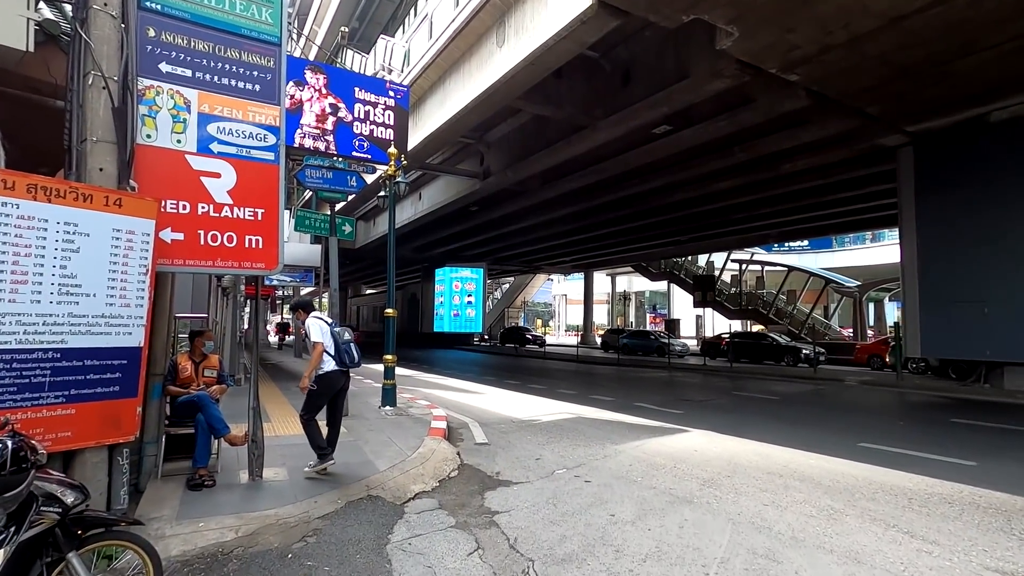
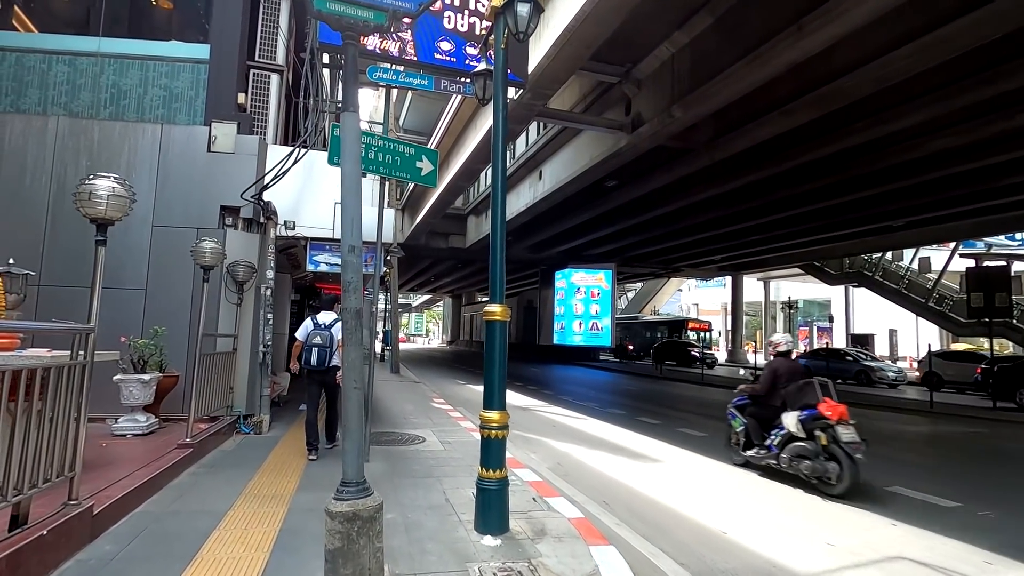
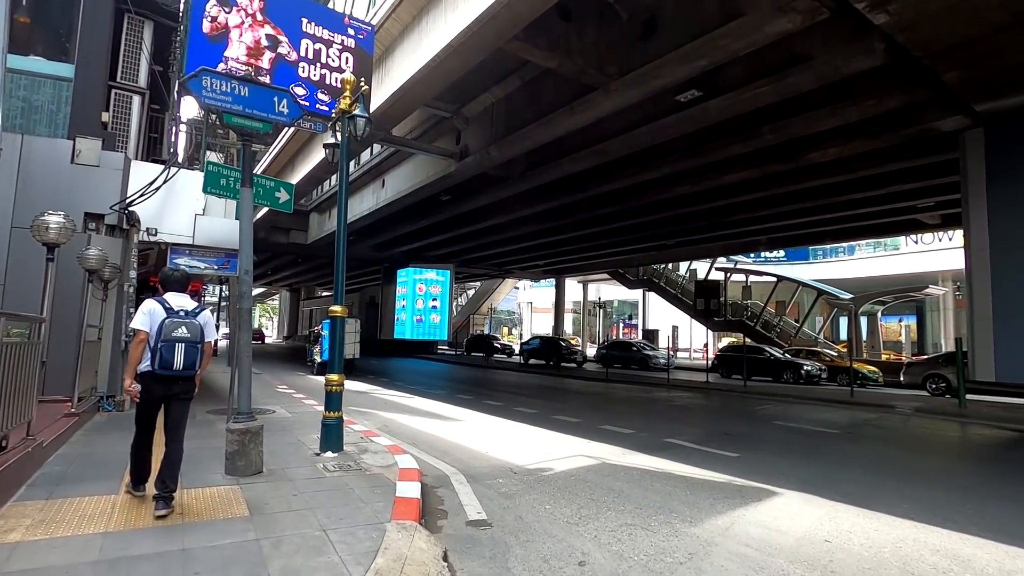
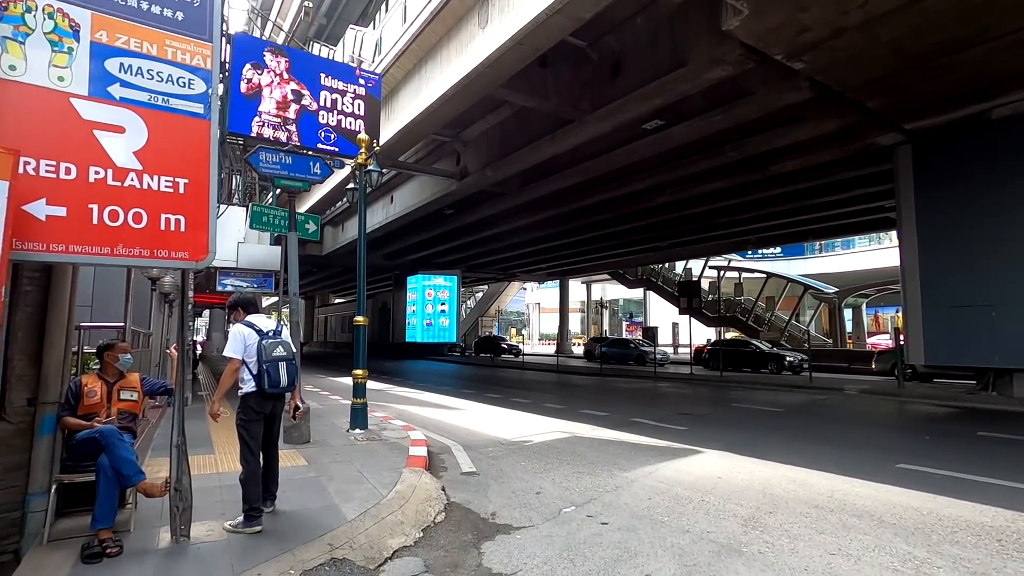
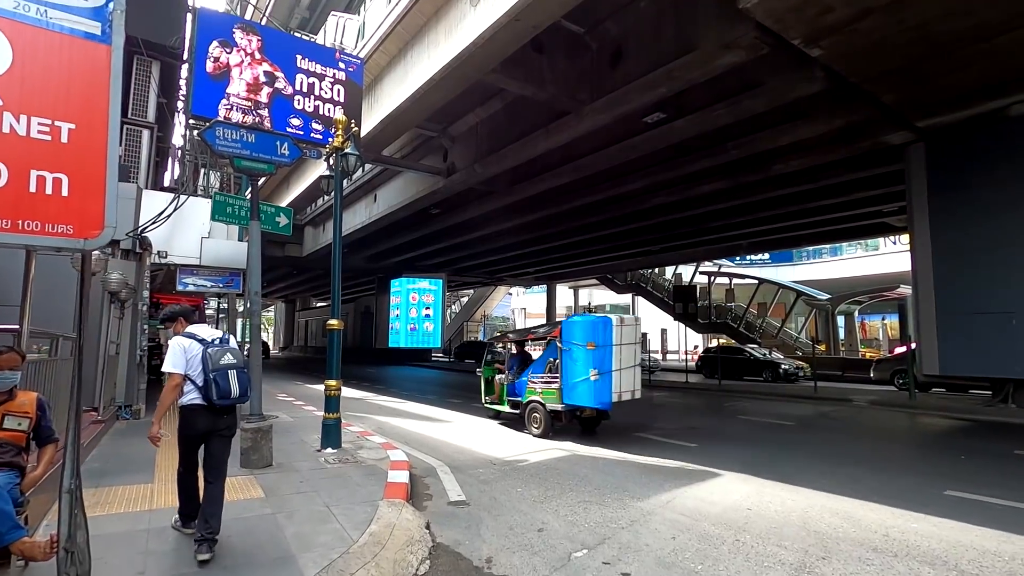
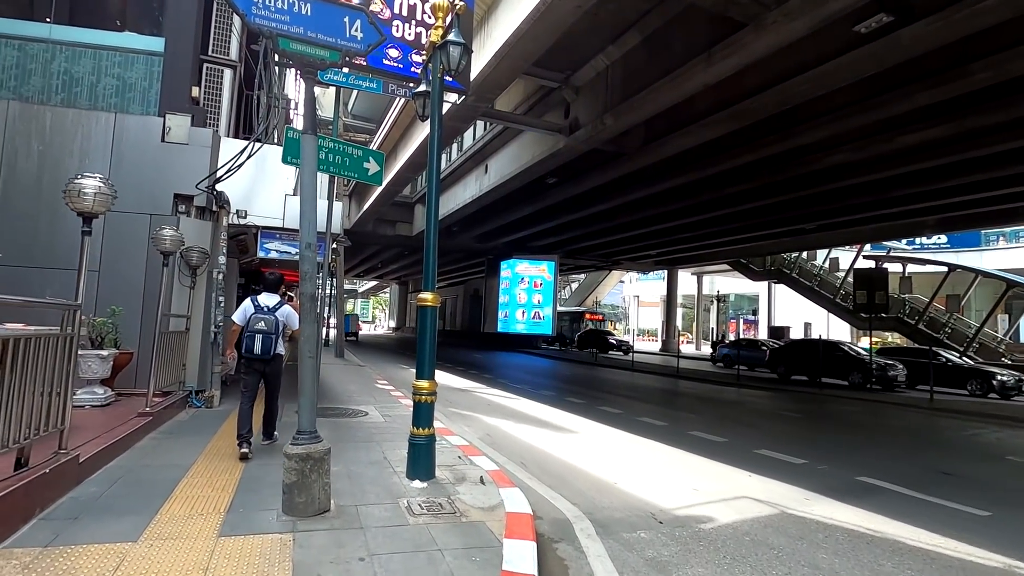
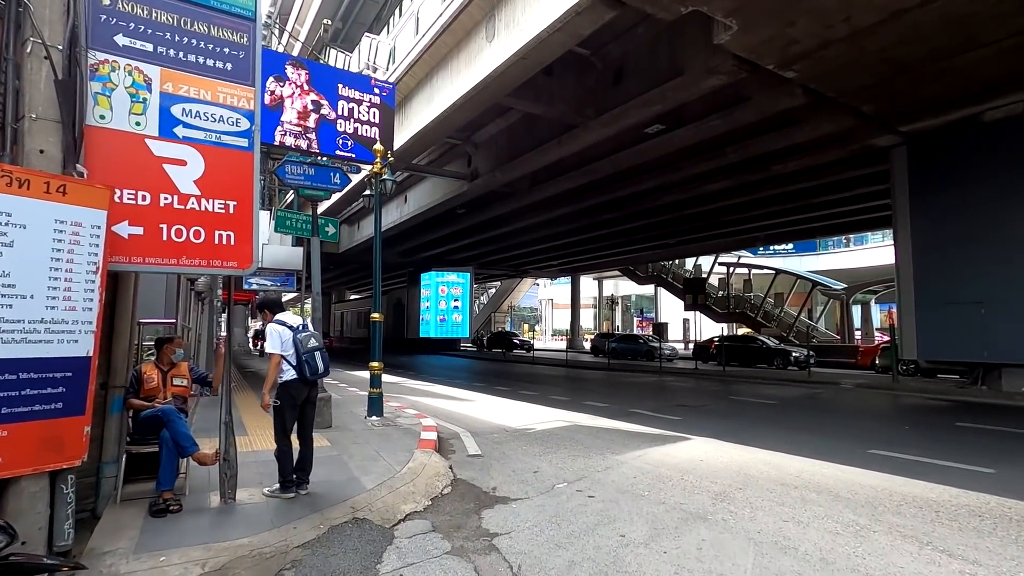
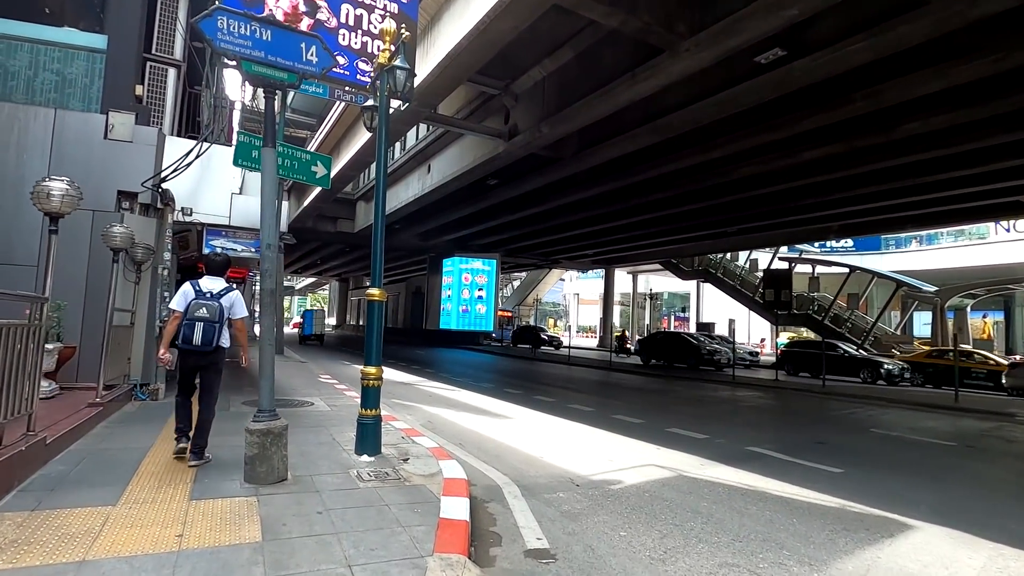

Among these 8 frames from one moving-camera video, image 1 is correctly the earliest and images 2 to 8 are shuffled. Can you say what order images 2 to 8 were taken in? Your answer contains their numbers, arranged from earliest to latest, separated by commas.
7, 4, 5, 3, 8, 6, 2
